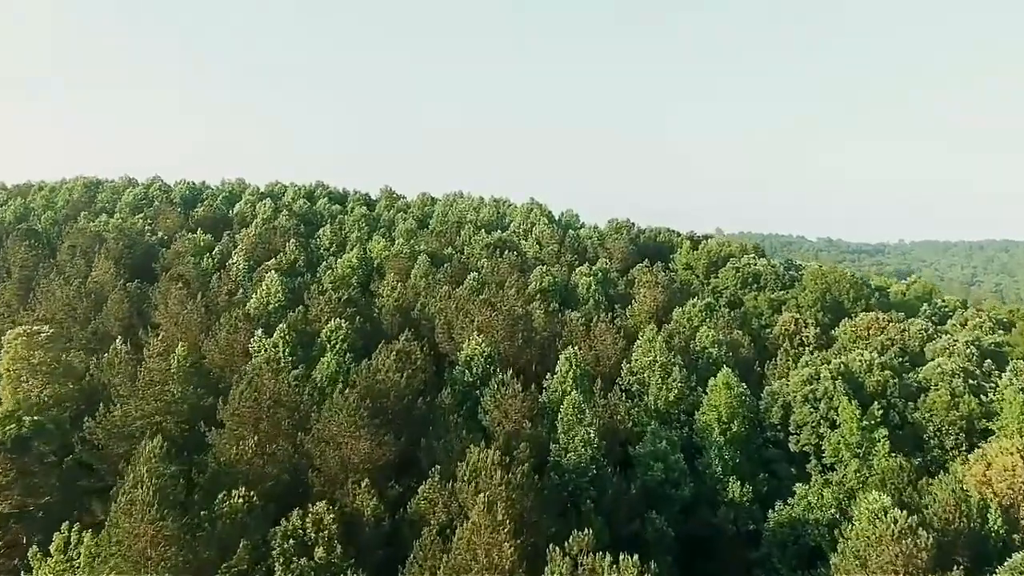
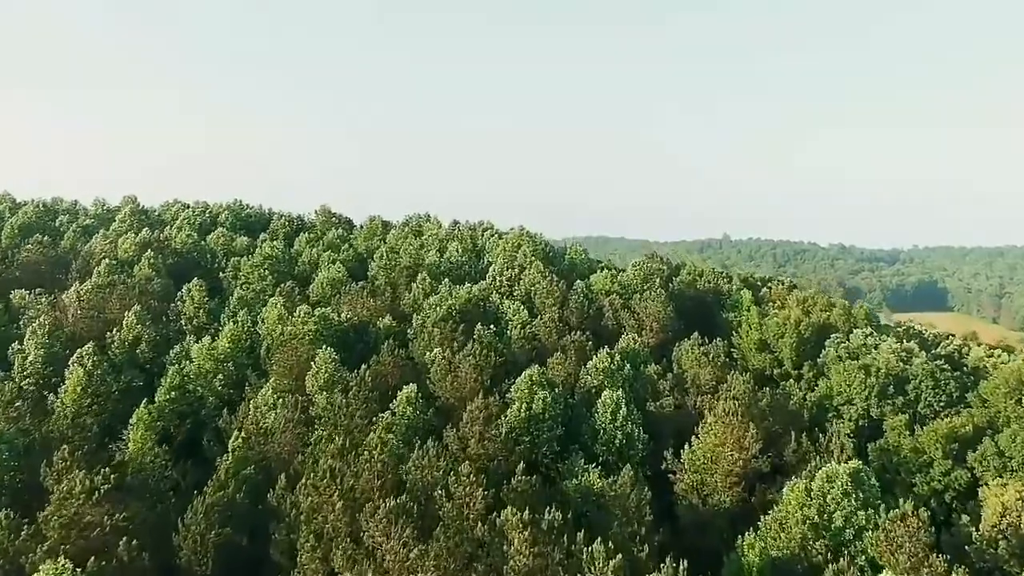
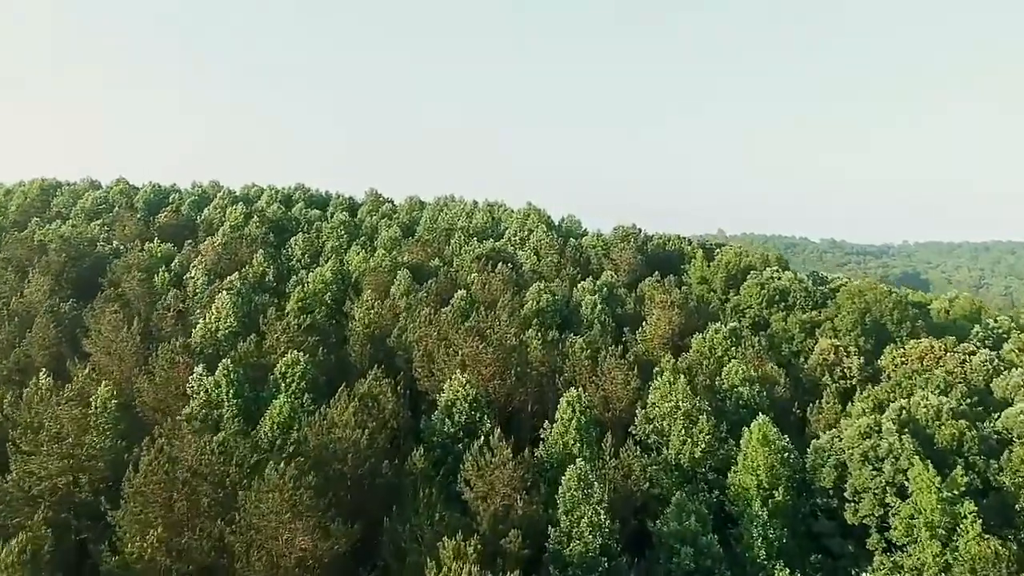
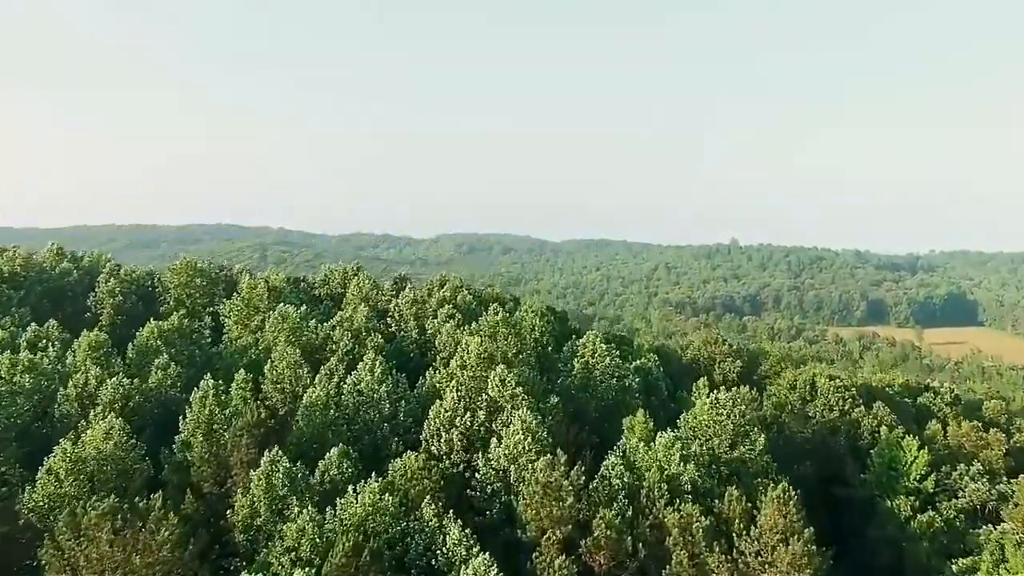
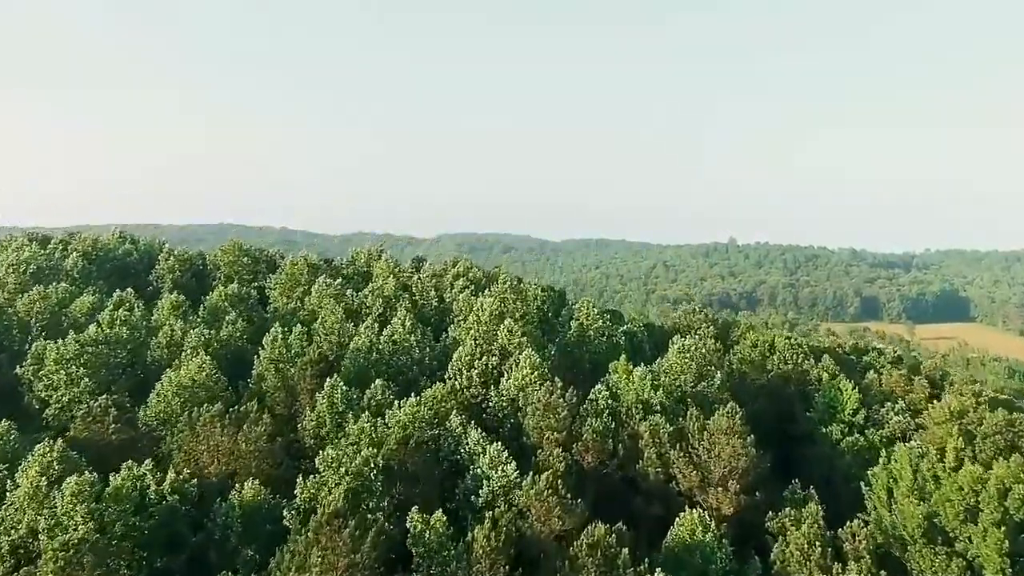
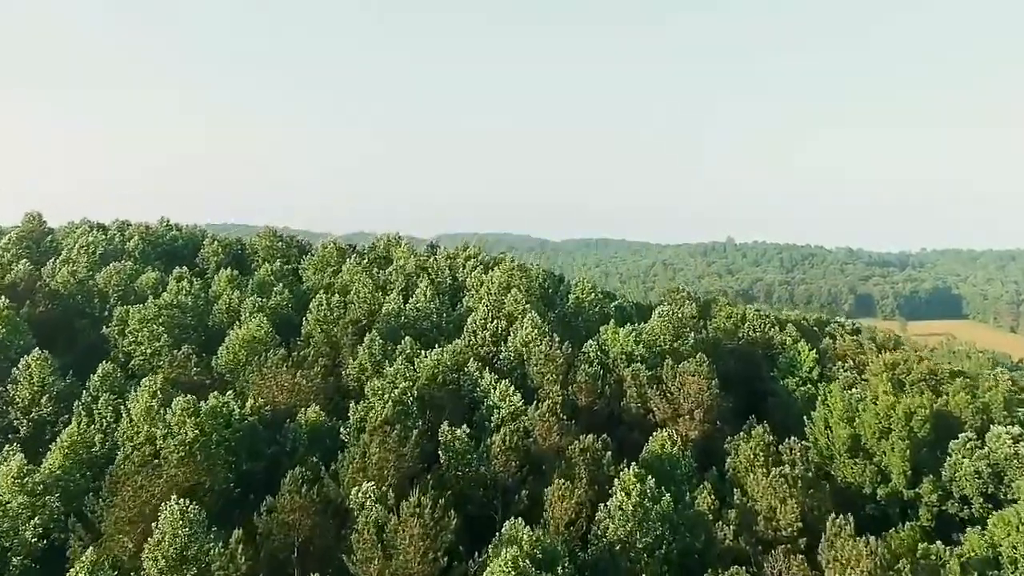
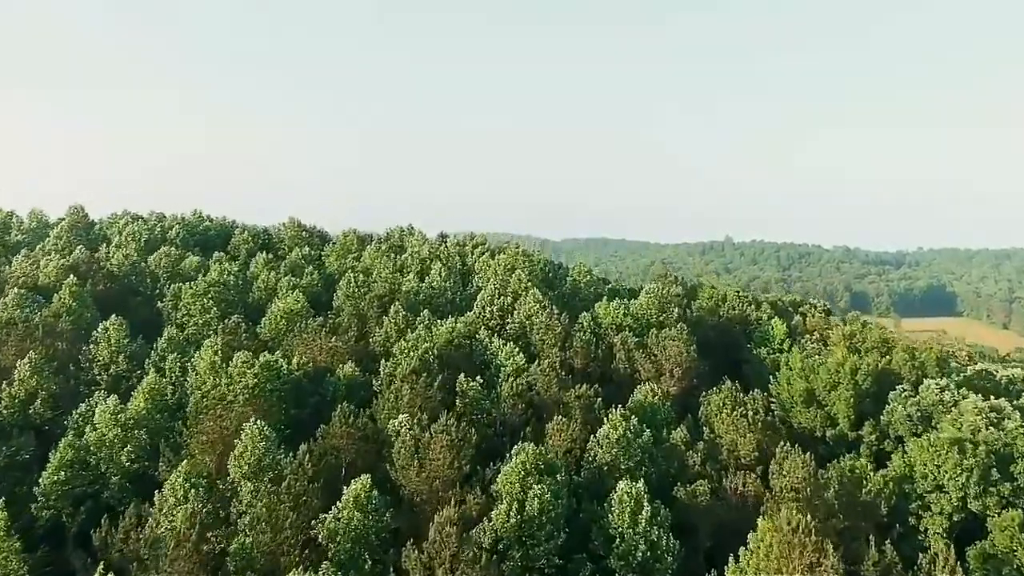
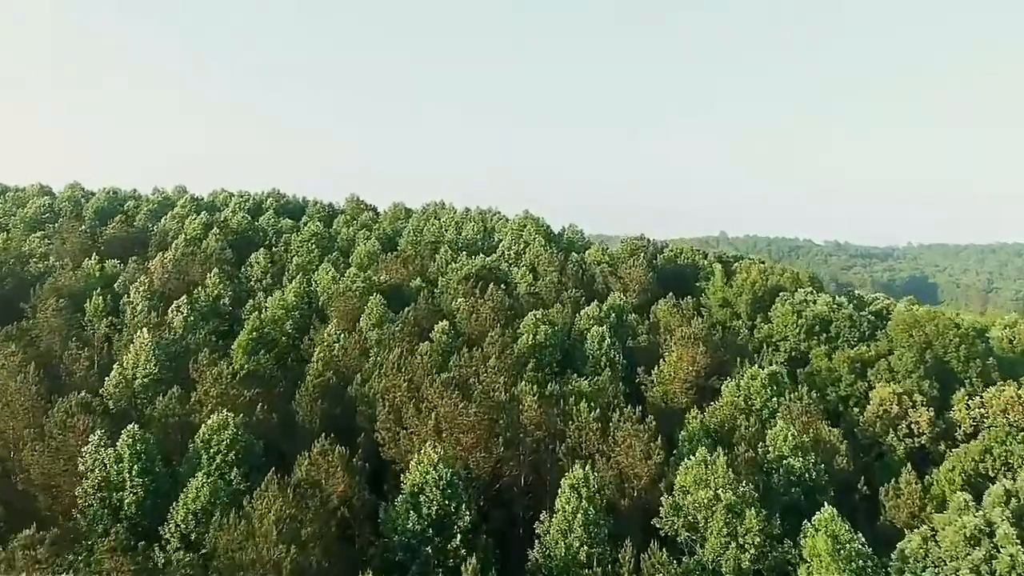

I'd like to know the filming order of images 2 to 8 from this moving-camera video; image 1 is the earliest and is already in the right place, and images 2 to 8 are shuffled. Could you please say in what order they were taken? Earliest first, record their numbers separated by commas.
3, 8, 2, 7, 6, 5, 4
